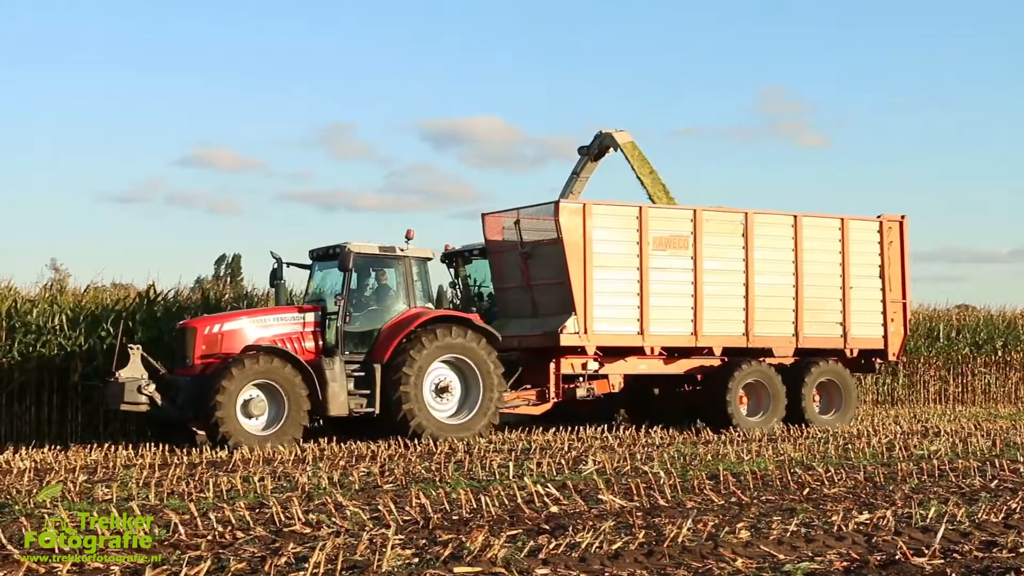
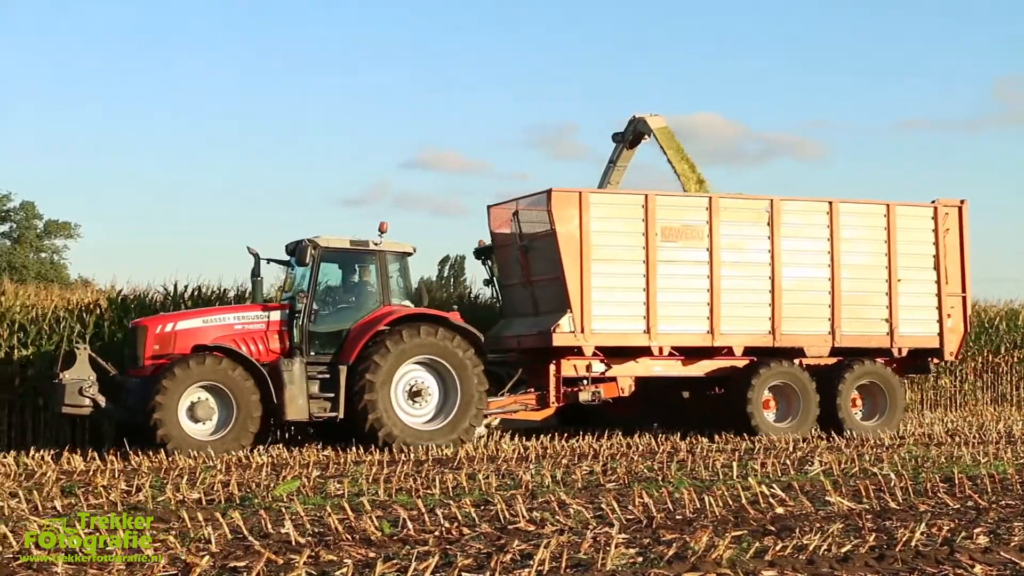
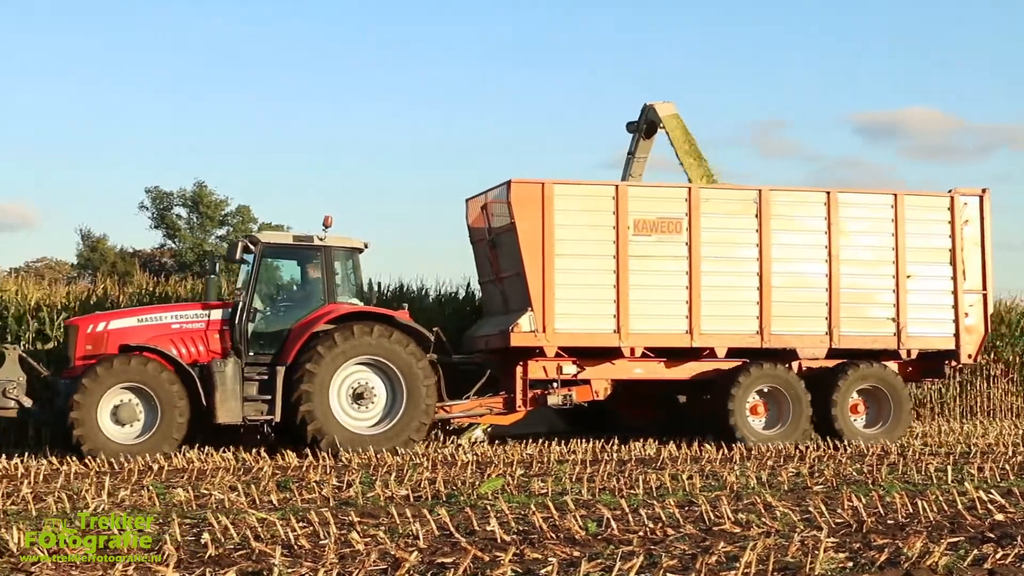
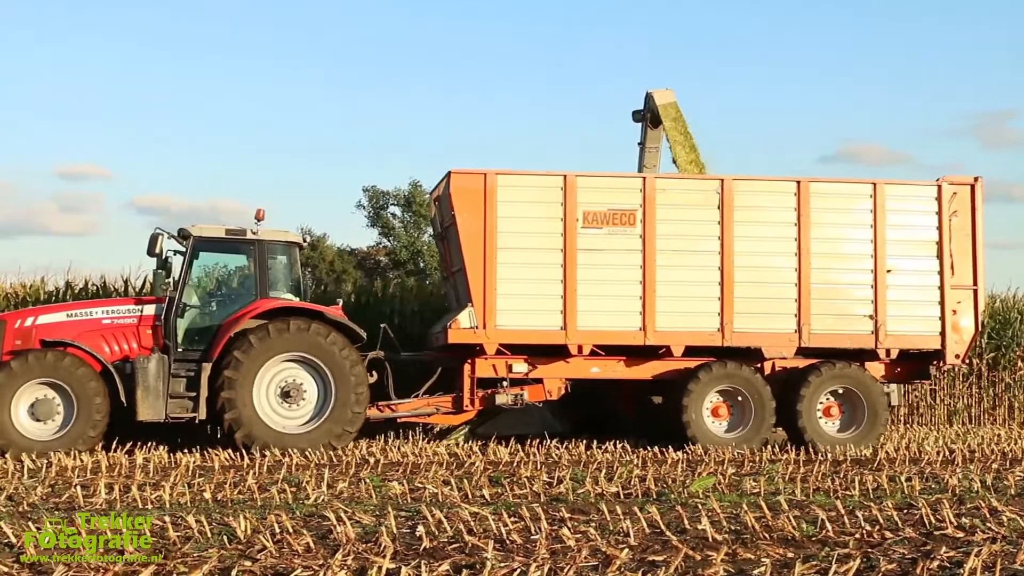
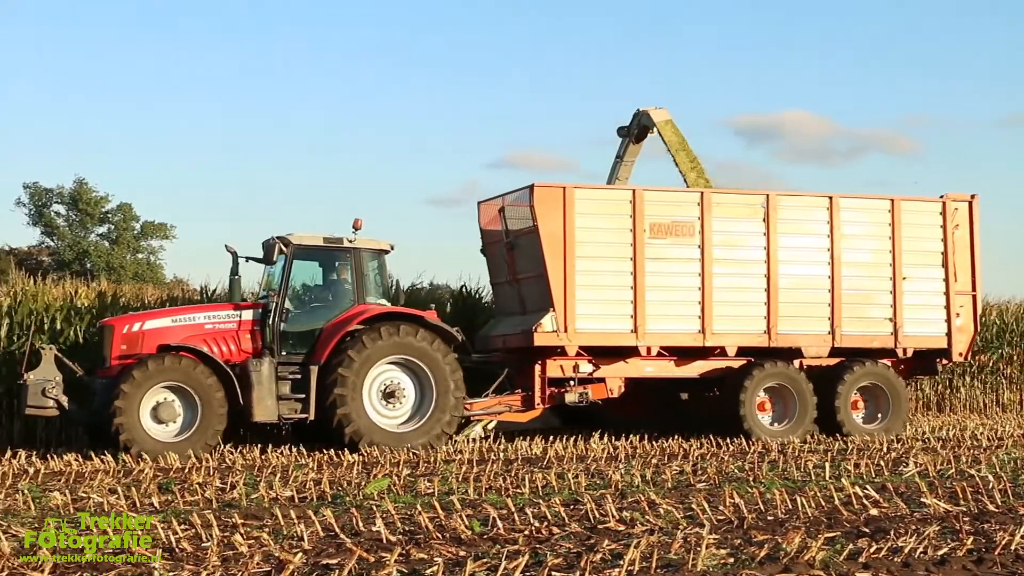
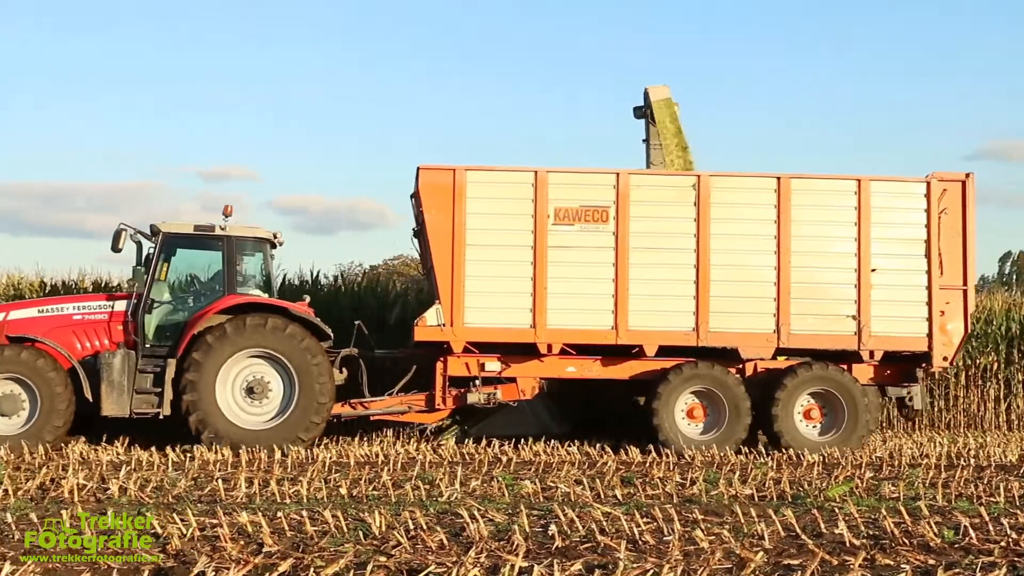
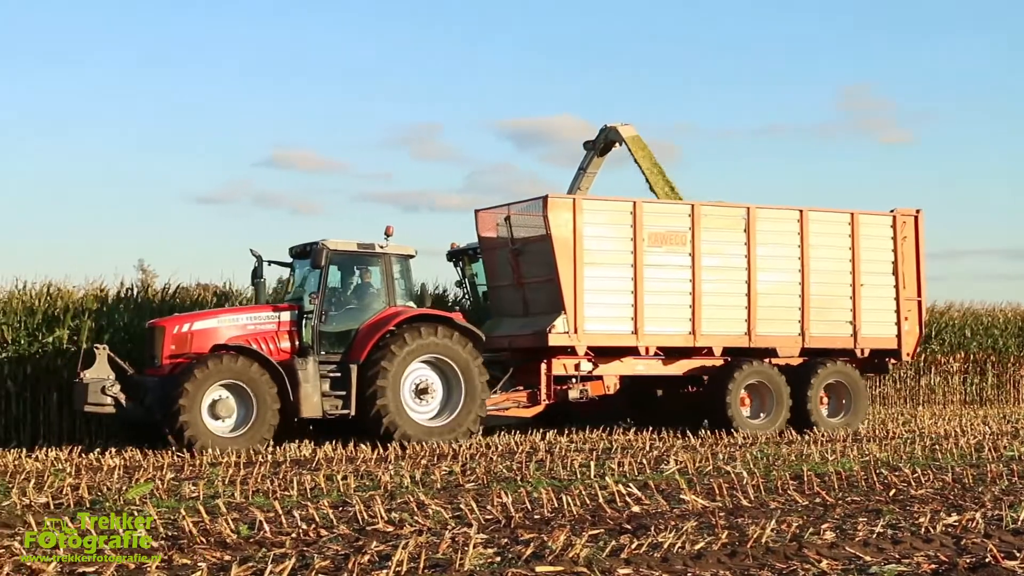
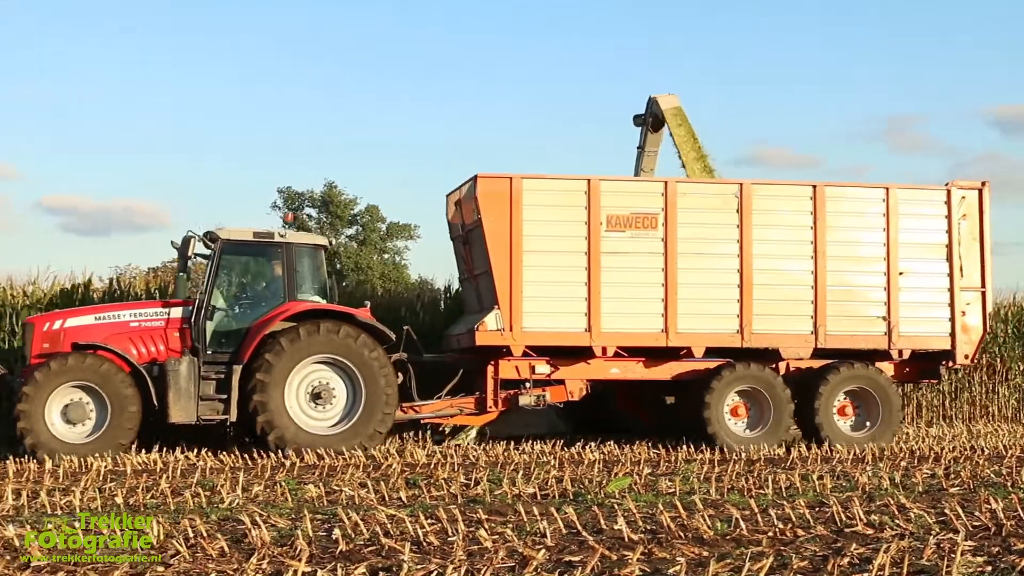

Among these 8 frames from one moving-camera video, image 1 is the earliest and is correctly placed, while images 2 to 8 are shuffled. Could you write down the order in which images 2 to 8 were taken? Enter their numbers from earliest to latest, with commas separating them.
7, 2, 5, 3, 8, 4, 6
